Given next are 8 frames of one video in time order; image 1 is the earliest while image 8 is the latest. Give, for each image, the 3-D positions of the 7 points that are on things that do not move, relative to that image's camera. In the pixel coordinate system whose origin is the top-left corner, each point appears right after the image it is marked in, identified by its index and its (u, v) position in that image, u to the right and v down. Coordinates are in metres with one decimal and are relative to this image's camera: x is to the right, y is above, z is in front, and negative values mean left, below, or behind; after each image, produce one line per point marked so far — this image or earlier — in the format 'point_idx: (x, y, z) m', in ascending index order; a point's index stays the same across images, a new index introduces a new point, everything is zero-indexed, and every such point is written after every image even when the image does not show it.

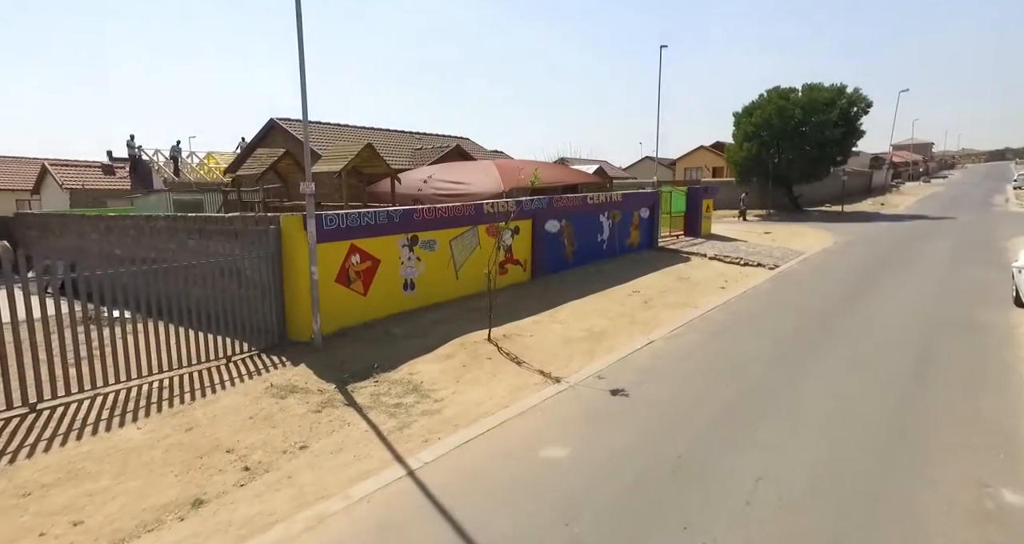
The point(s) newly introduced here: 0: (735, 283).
0: (+5.4, -0.3, +12.2) m
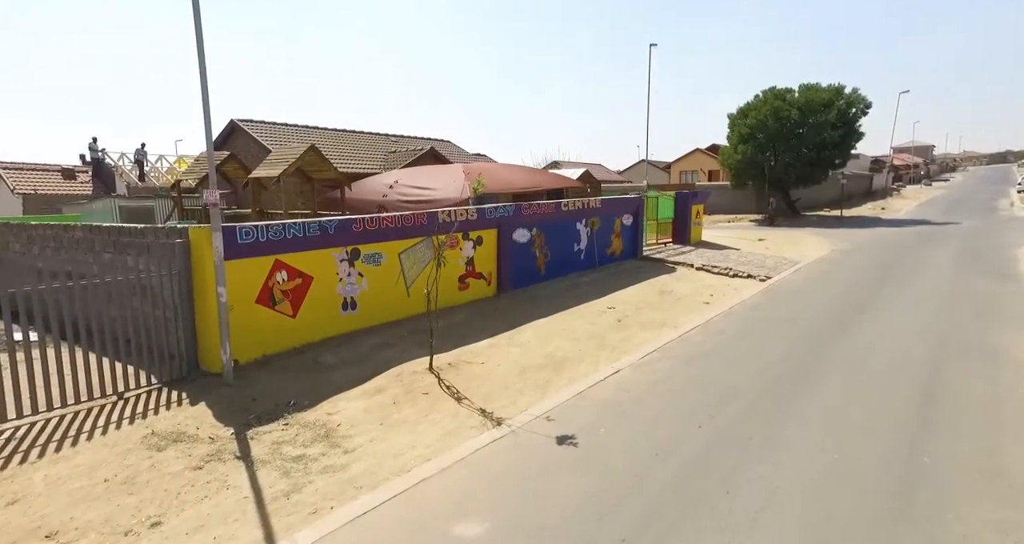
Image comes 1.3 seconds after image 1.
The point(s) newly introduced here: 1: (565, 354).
0: (+4.7, -0.6, +11.2) m
1: (+0.8, -1.3, +7.8) m
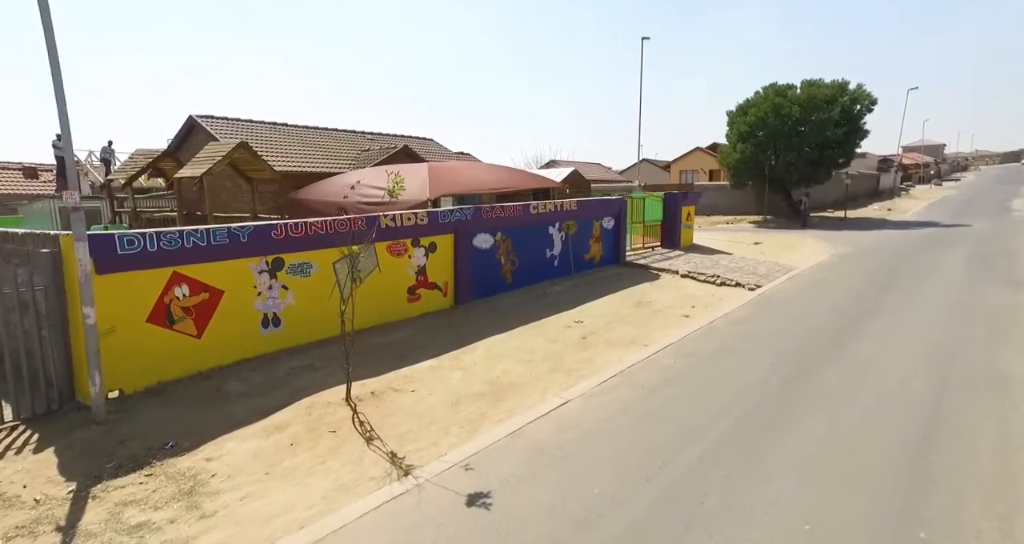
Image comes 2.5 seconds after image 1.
0: (+3.9, -0.8, +10.2) m
1: (0.0, -1.5, +6.8) m
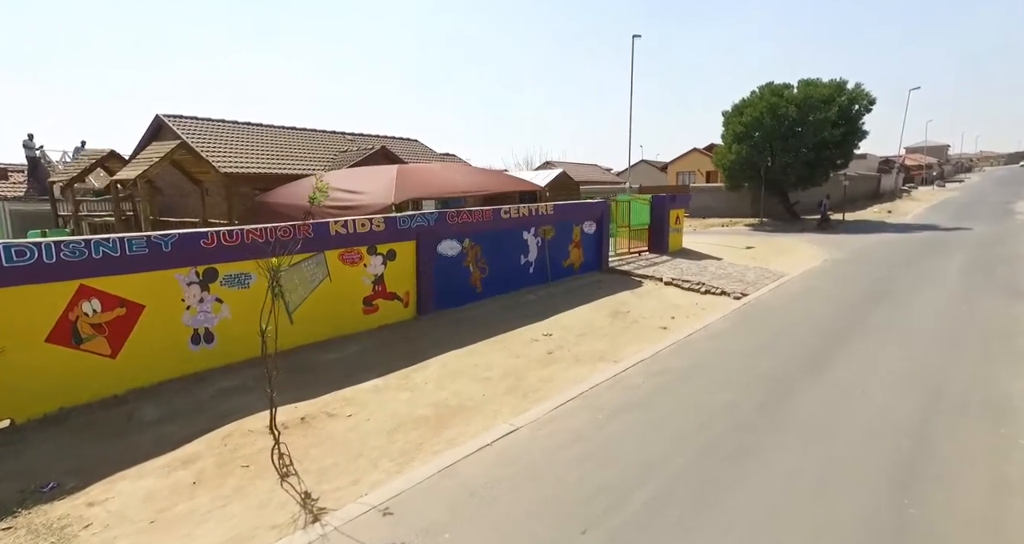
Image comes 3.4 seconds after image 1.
0: (+3.3, -0.9, +9.6) m
1: (-0.6, -1.6, +6.3) m
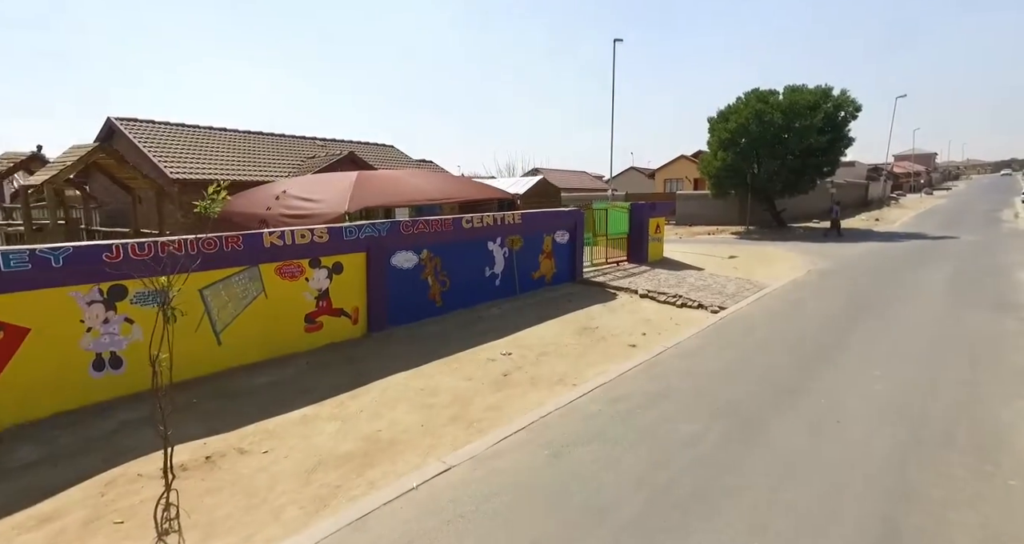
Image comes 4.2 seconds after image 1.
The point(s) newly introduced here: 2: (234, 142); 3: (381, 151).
0: (+2.6, -1.2, +9.1) m
1: (-1.3, -1.8, +5.6) m
2: (-8.3, +3.9, +14.8) m
3: (-4.9, +4.6, +18.8) m
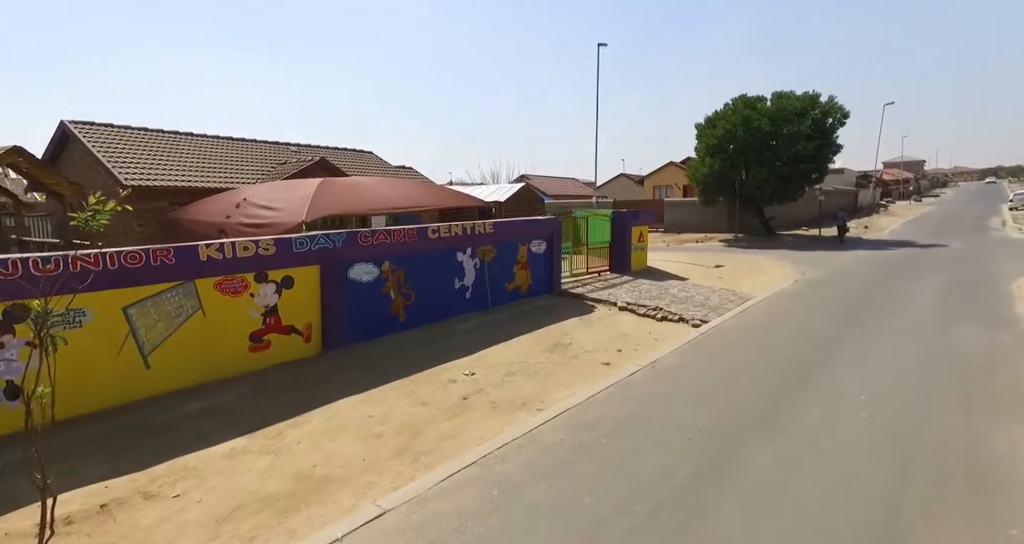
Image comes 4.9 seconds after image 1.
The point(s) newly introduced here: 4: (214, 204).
0: (+2.0, -1.4, +8.6) m
1: (-1.8, -2.0, +5.1) m
2: (-8.9, +3.6, +14.2) m
3: (-5.6, +4.3, +18.3) m
4: (-6.7, +1.5, +11.1) m
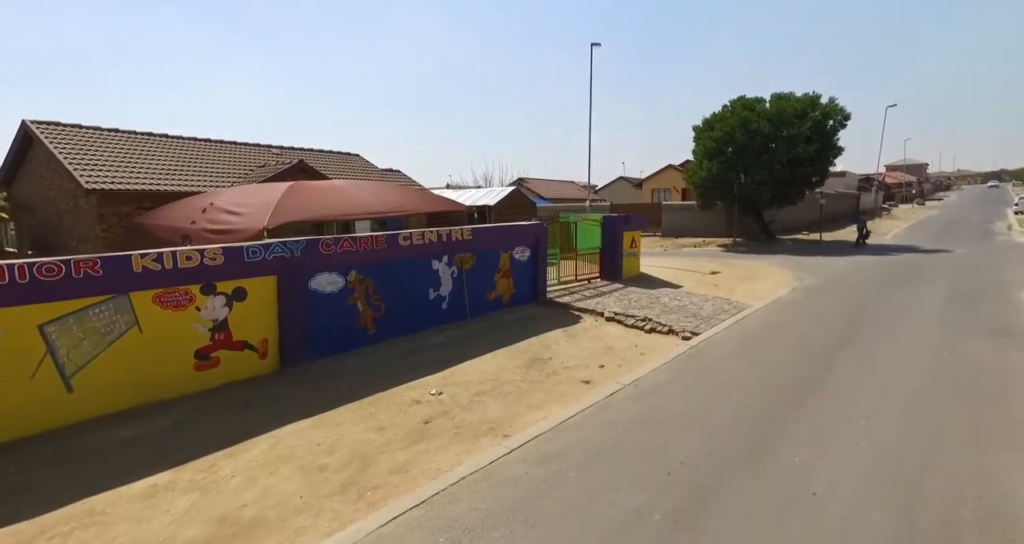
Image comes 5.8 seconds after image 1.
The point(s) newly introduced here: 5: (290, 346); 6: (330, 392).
0: (+1.6, -1.6, +8.0) m
1: (-2.2, -2.2, +4.5) m
2: (-9.3, +3.4, +13.7) m
3: (-6.0, +4.1, +17.8) m
4: (-7.1, +1.4, +10.6) m
5: (-3.3, -1.1, +7.3) m
6: (-2.5, -1.7, +6.9) m
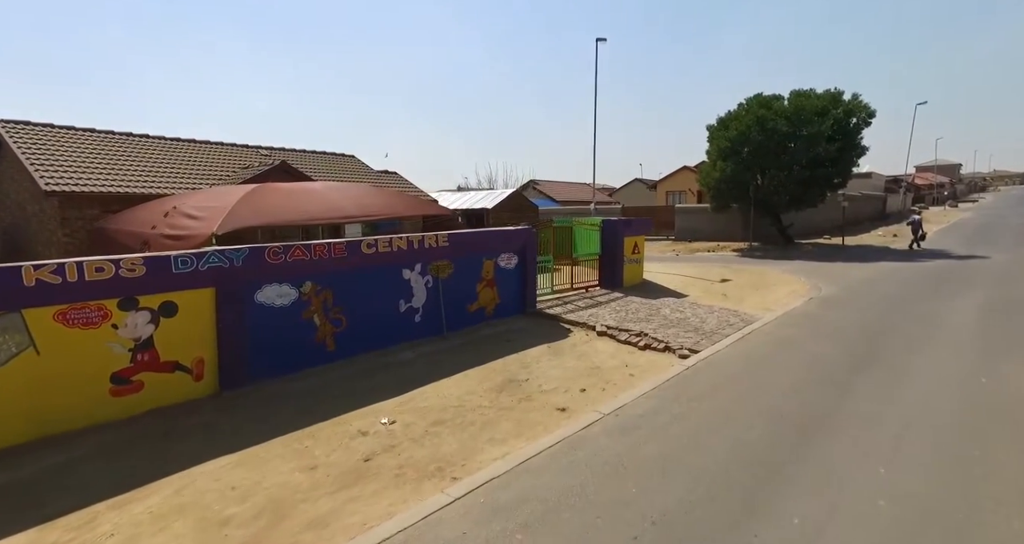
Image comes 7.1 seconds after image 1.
0: (+1.2, -1.7, +7.1) m
1: (-2.8, -2.3, +3.7) m
2: (-9.5, +3.2, +13.2) m
3: (-6.0, +3.9, +17.2) m
4: (-7.4, +1.2, +10.0) m
5: (-3.7, -1.2, +6.6) m
6: (-3.0, -1.8, +6.1) m
